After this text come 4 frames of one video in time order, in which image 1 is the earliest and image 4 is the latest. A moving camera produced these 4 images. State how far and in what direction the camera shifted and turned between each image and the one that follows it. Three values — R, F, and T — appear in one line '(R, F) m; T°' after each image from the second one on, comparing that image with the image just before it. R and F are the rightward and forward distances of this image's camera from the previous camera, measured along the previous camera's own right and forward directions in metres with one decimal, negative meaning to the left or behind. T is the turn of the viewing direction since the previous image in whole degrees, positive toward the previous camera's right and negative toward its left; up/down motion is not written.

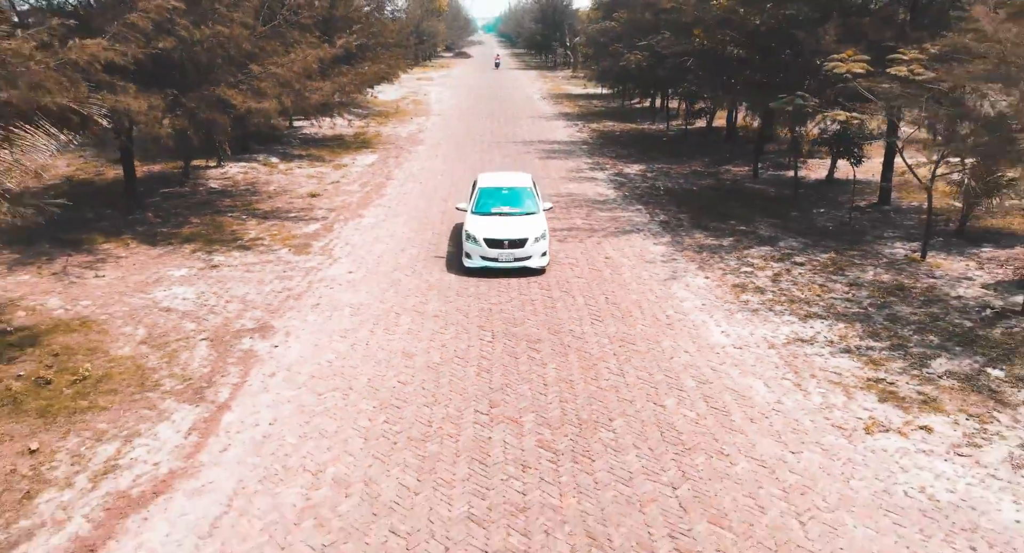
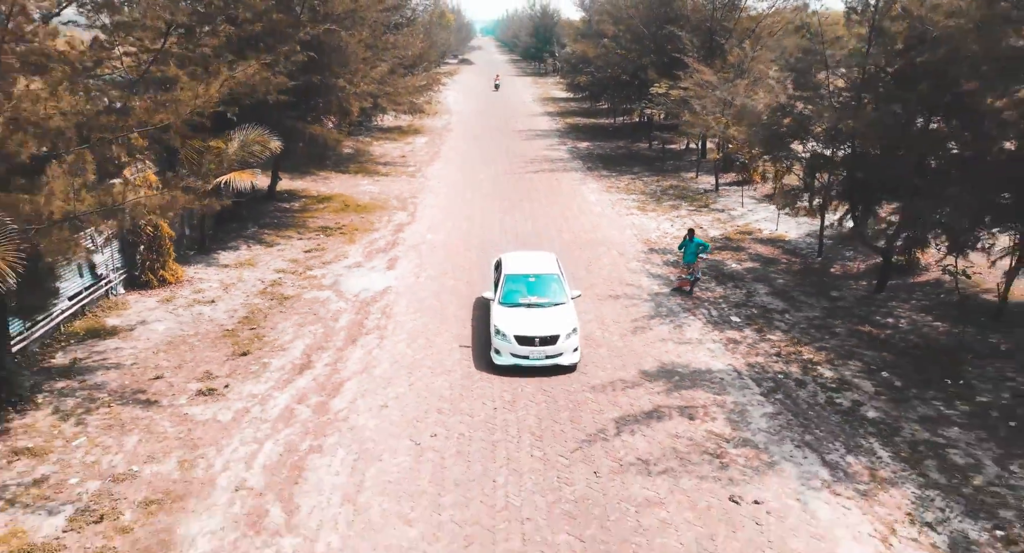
(-0.1, -15.5) m; 0°
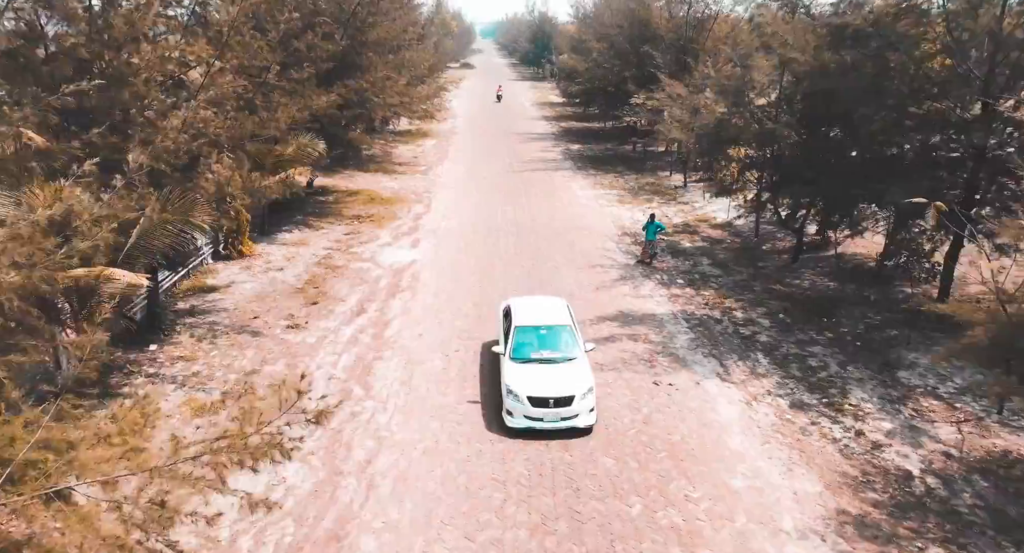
(0.0, -4.6) m; 0°
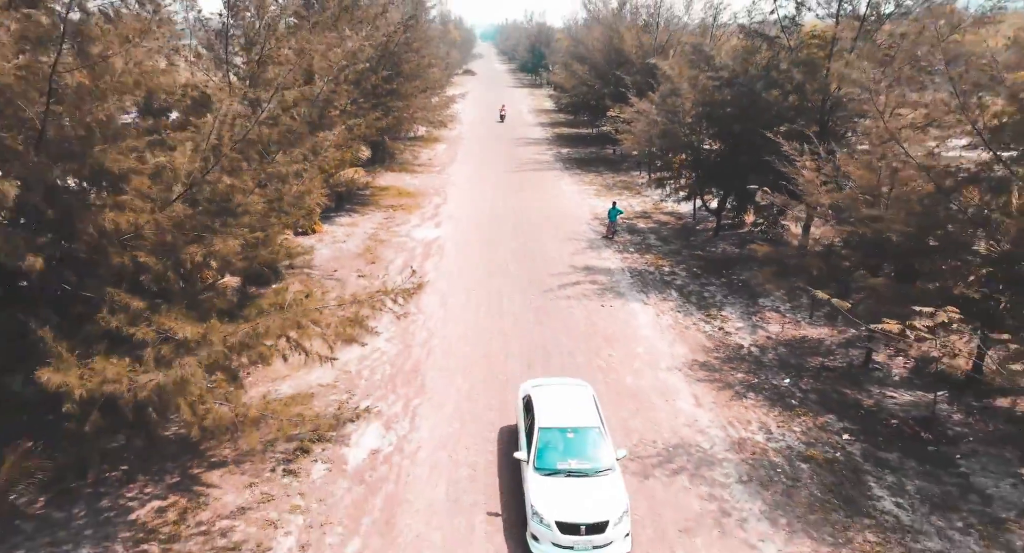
(0.0, -7.7) m; 0°
